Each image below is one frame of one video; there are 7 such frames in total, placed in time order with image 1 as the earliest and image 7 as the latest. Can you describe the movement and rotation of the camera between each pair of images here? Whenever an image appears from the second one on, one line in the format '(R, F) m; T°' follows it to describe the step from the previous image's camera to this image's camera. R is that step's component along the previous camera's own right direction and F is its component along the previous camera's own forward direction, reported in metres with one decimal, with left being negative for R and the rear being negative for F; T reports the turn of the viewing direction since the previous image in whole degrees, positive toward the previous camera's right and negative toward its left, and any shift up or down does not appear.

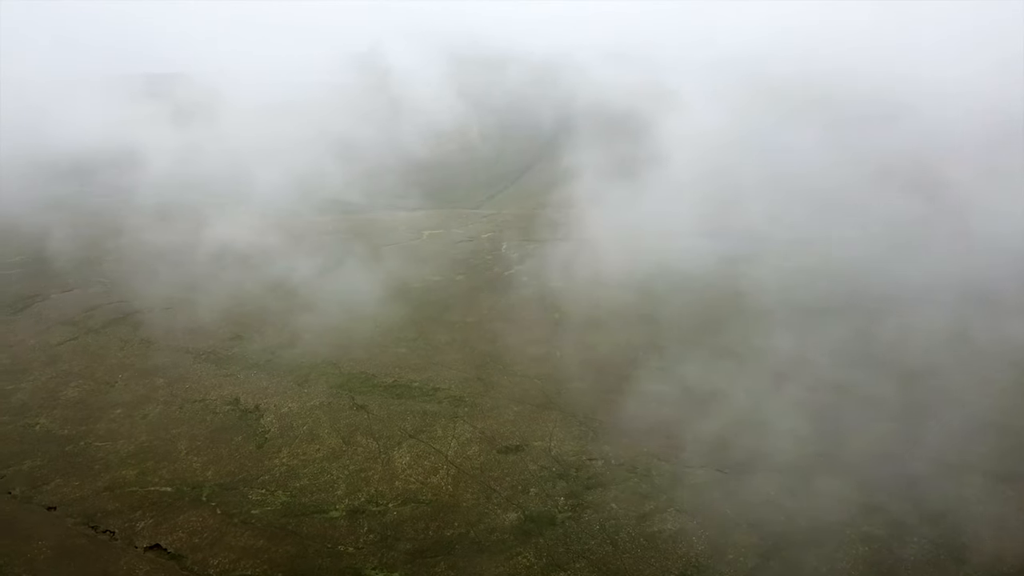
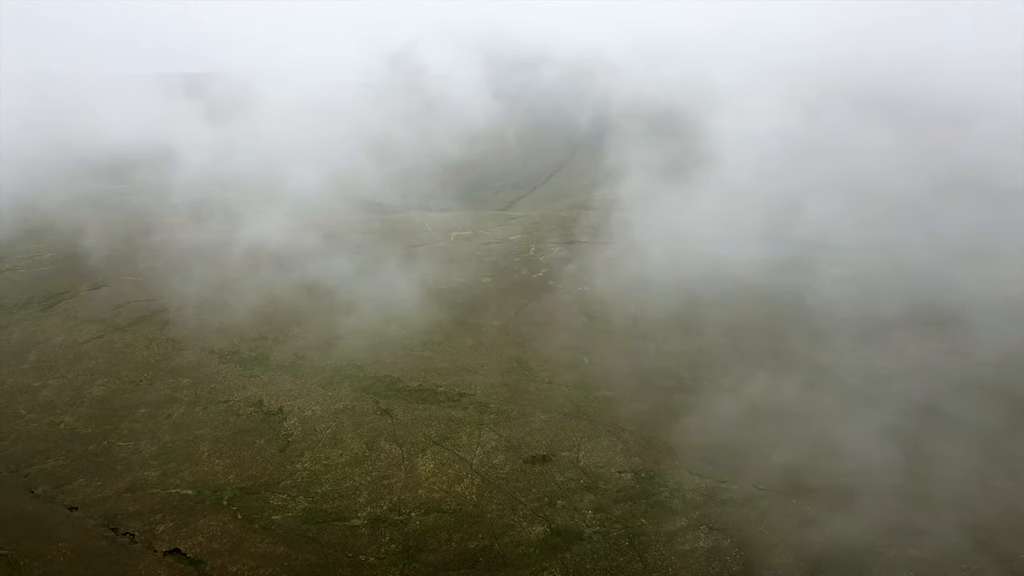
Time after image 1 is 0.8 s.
(-0.4, +1.9) m; -2°
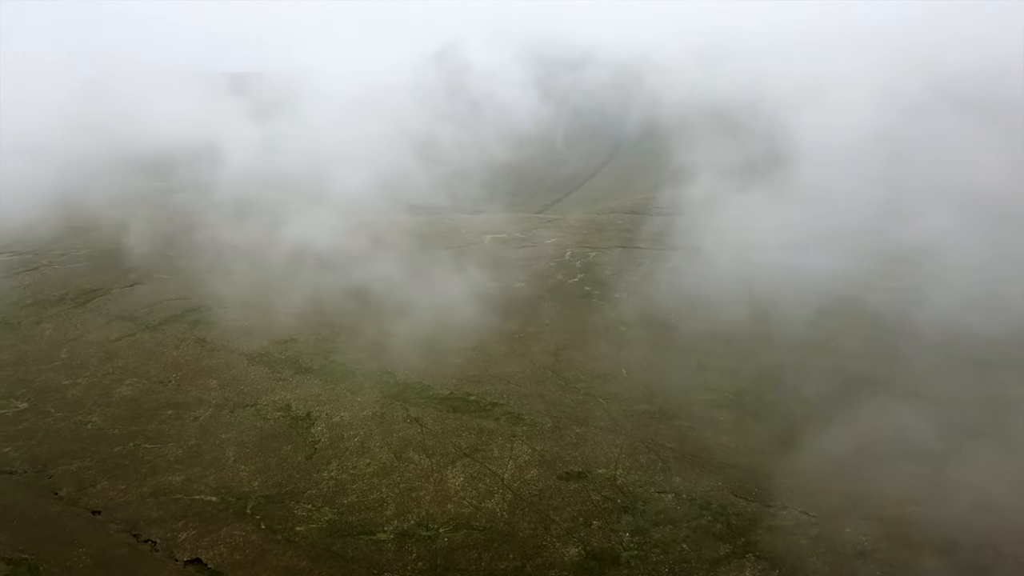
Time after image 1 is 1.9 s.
(-0.7, +2.7) m; -3°
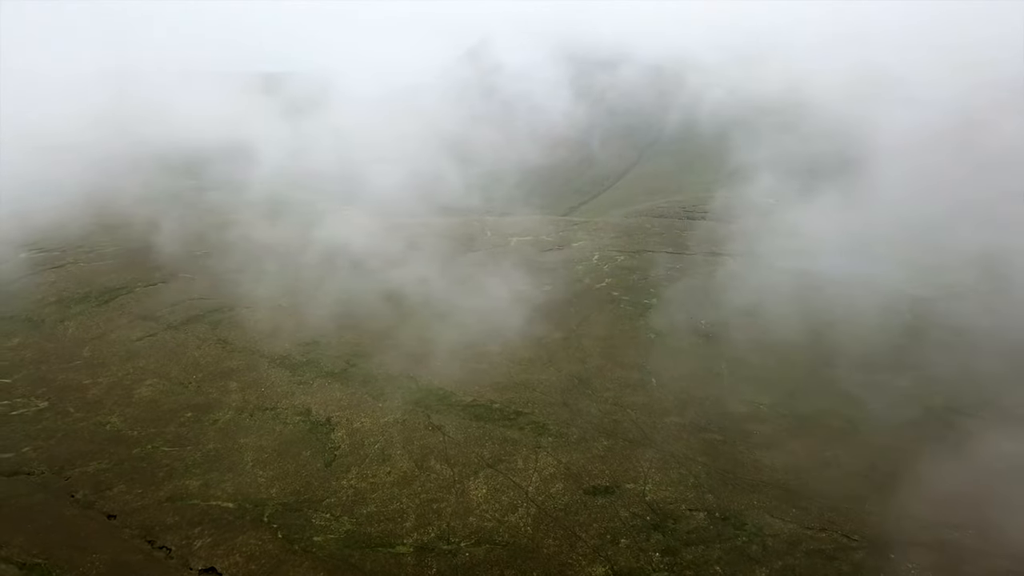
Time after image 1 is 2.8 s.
(-0.5, +2.0) m; -2°
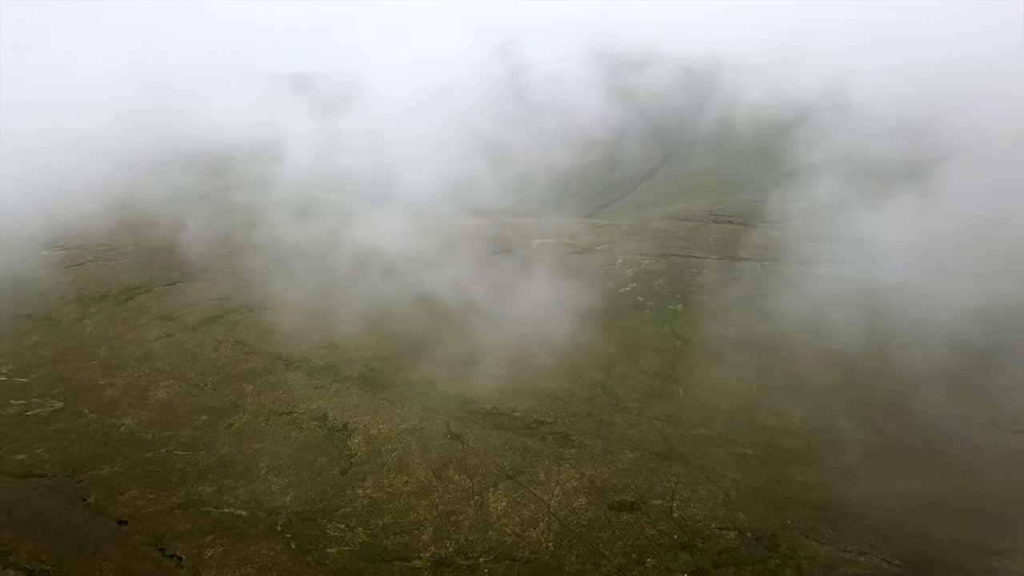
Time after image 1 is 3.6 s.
(-0.4, +2.0) m; -2°
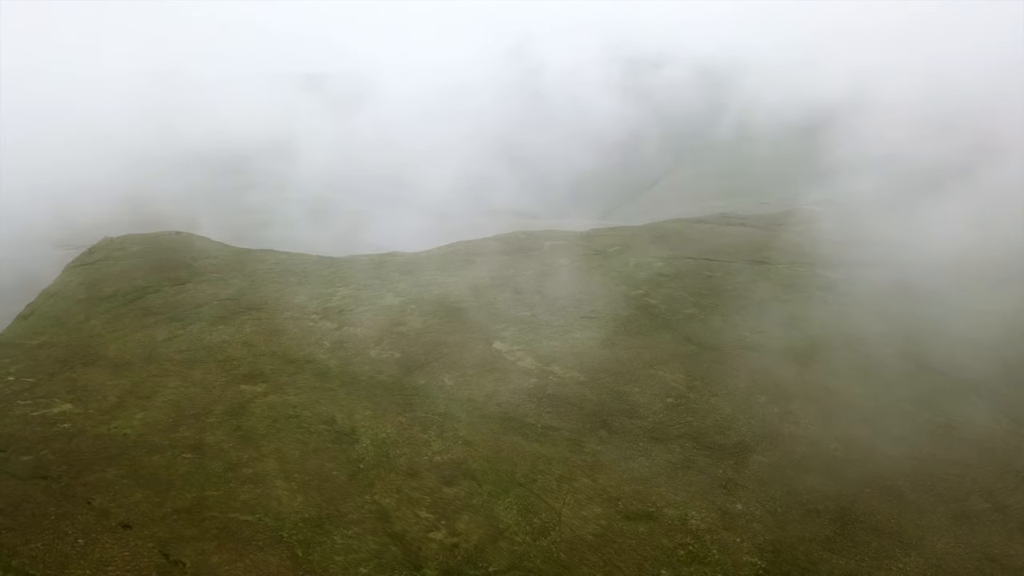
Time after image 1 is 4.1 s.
(-0.3, +1.0) m; -1°
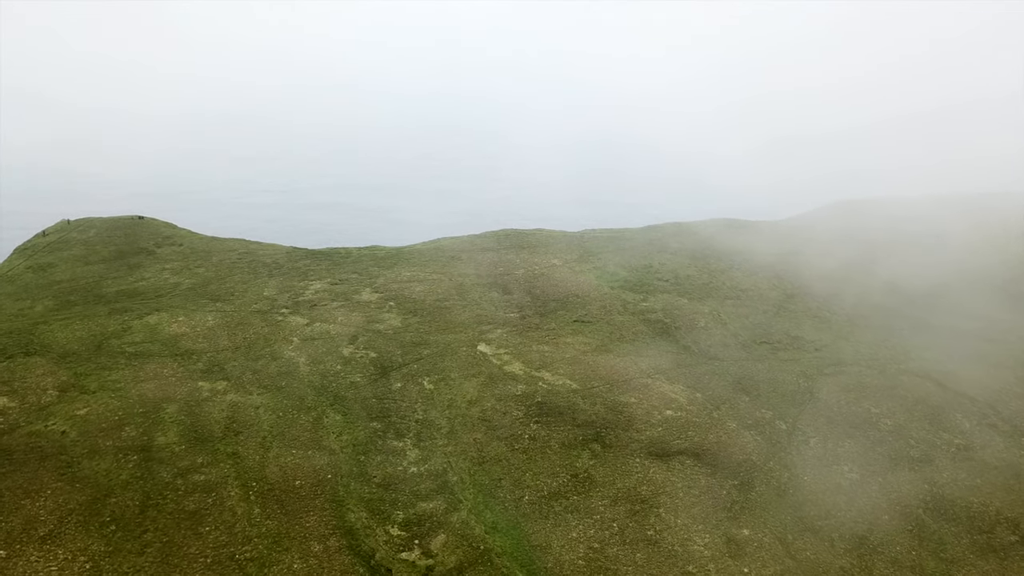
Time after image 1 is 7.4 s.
(-0.6, +4.1) m; +2°
